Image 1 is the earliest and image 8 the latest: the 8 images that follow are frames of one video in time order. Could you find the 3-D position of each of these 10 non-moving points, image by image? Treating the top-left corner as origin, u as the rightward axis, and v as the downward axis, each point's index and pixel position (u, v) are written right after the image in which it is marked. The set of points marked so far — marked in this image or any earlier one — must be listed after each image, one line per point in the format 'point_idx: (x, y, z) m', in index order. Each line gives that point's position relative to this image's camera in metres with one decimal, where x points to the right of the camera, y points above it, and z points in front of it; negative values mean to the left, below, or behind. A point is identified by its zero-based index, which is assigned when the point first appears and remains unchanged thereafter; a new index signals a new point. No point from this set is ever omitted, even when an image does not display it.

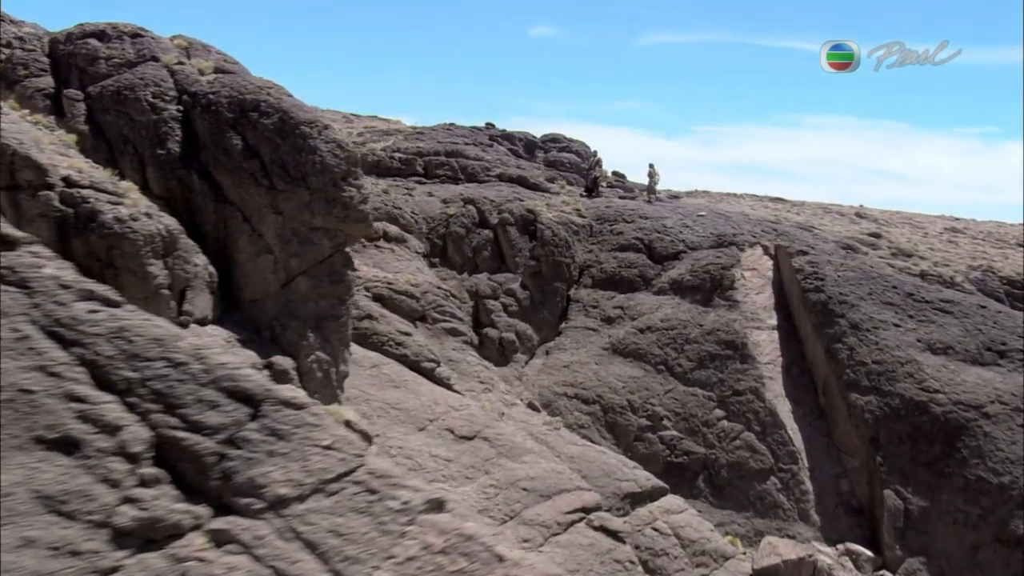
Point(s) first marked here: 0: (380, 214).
0: (-1.9, +1.1, +16.9) m
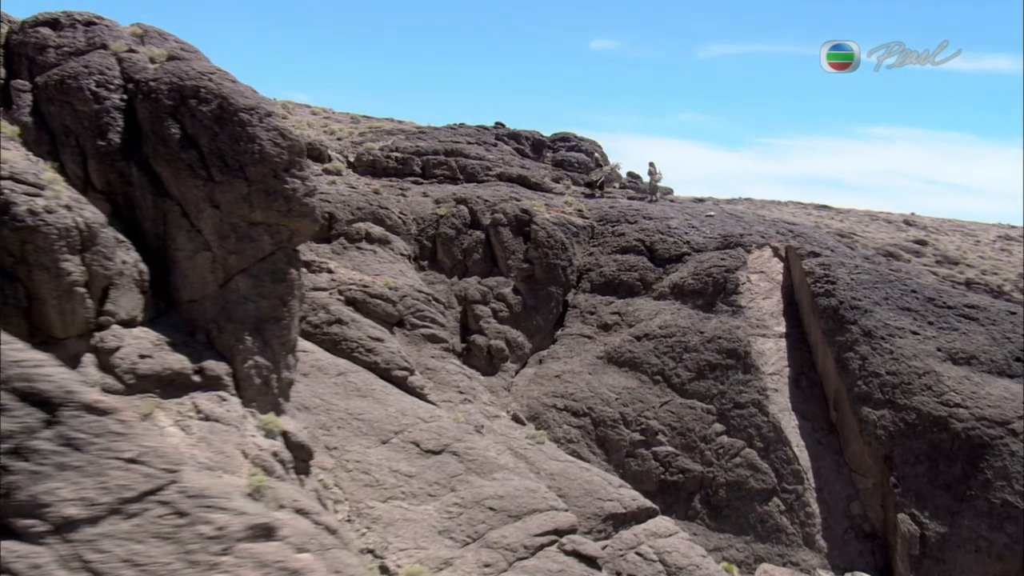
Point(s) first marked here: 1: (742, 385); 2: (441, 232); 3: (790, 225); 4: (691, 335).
0: (-2.0, +1.0, +16.0) m
1: (+2.8, -1.2, +14.4) m
2: (-1.0, +0.8, +16.4) m
3: (+4.1, +0.9, +17.6) m
4: (+2.3, -0.6, +14.9) m
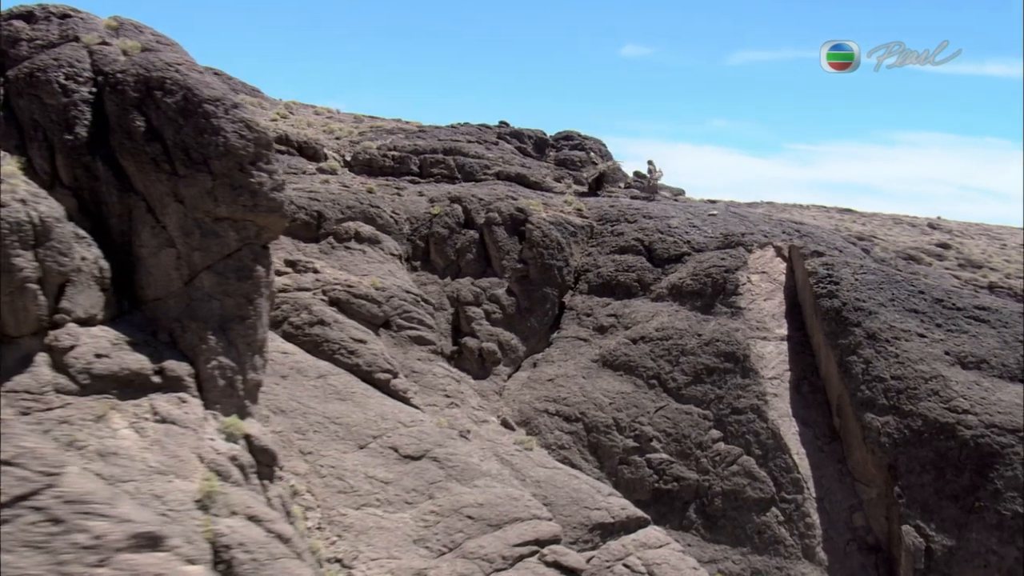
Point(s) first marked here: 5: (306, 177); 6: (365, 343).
0: (-2.1, +1.0, +15.6) m
1: (+2.7, -1.2, +13.8) m
2: (-1.1, +0.8, +16.0) m
3: (+4.1, +0.9, +17.0) m
4: (+2.1, -0.6, +14.4) m
5: (-2.8, +1.6, +16.5) m
6: (-1.7, -0.6, +13.6) m
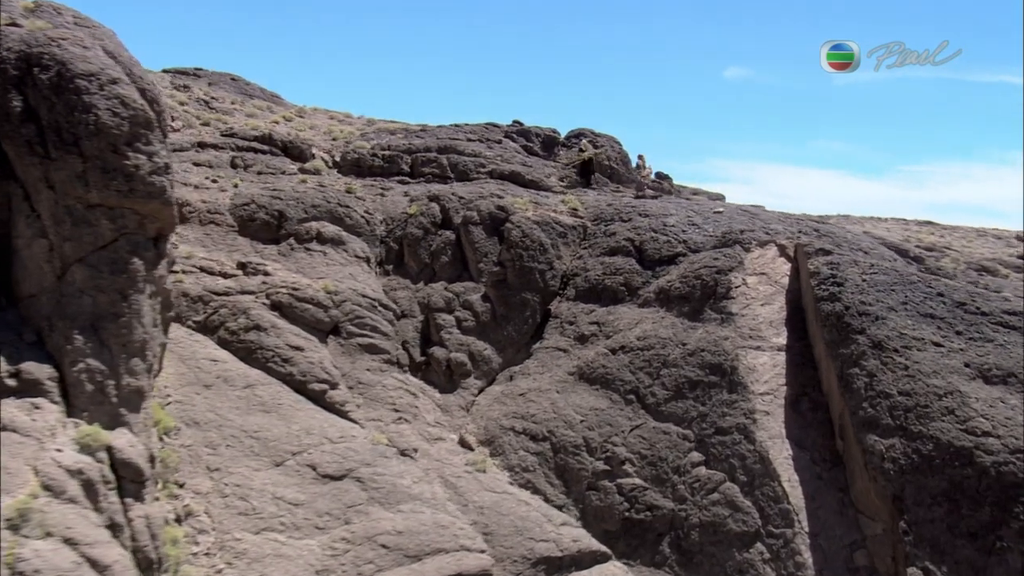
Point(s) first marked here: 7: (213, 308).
0: (-2.4, +0.9, +14.4) m
1: (+2.2, -1.2, +12.1) m
2: (-1.3, +0.7, +14.7) m
3: (+3.9, +0.8, +15.1) m
4: (+1.7, -0.6, +12.7) m
5: (-2.9, +1.5, +15.4) m
6: (-2.2, -0.7, +12.4) m
7: (-3.2, -0.2, +12.6) m
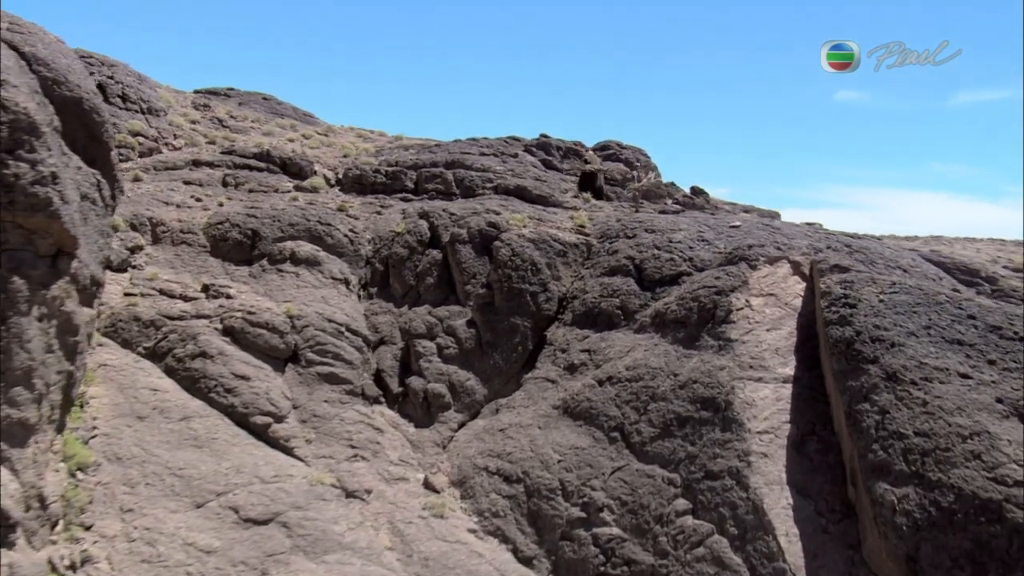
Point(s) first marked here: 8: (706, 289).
0: (-2.4, +0.6, +13.3) m
1: (+1.9, -1.4, +10.5) m
2: (-1.4, +0.4, +13.5) m
3: (+3.9, +0.5, +13.4) m
4: (+1.4, -0.9, +11.2) m
5: (-2.9, +1.2, +14.5) m
6: (-2.5, -0.9, +11.3) m
7: (-3.5, -0.4, +11.7) m
8: (+1.9, 0.0, +11.7) m
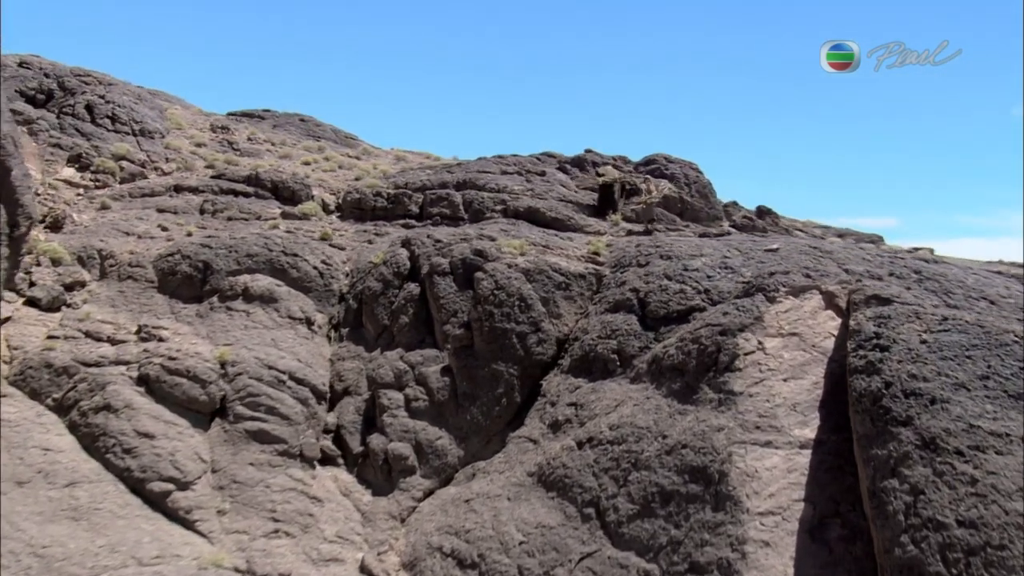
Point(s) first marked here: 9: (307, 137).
0: (-2.5, +0.2, +11.6) m
1: (+1.4, -1.7, +8.1) m
2: (-1.4, 0.0, +11.6) m
3: (+3.8, +0.2, +10.8) m
4: (+1.0, -1.2, +8.9) m
5: (-2.8, +0.7, +12.8) m
6: (-2.8, -1.2, +9.5) m
7: (-3.8, -0.8, +10.1) m
8: (+1.6, -0.3, +9.3) m
9: (-3.2, +2.3, +18.1) m
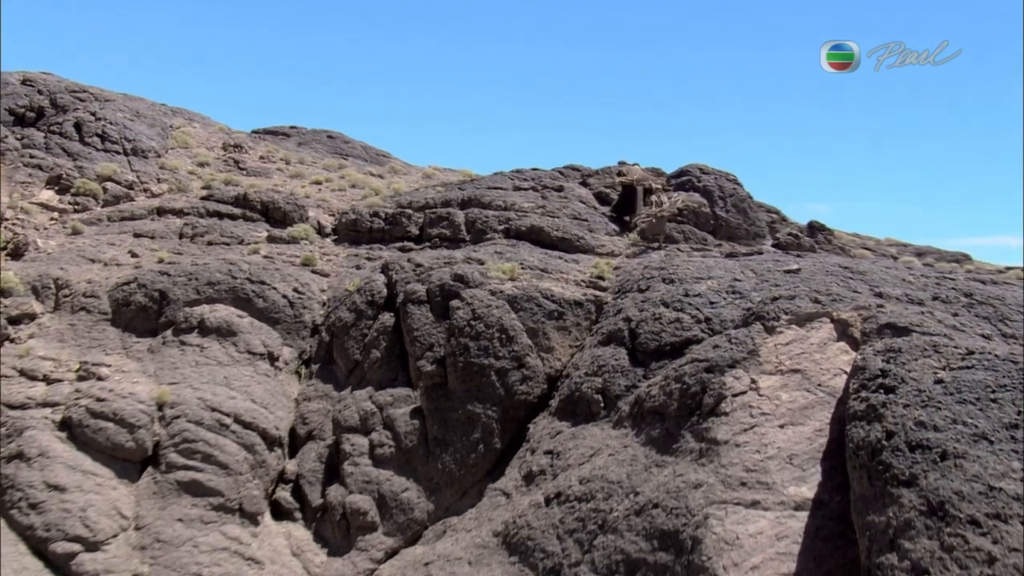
0: (-2.6, 0.0, +10.5) m
1: (+0.9, -1.9, +6.7) m
2: (-1.5, -0.3, +10.4) m
3: (+3.6, 0.0, +9.1) m
4: (+0.7, -1.3, +7.4) m
5: (-2.8, +0.4, +11.8) m
6: (-3.1, -1.5, +8.5) m
7: (-4.0, -1.1, +9.1) m
8: (+1.3, -0.5, +7.8) m
9: (-2.6, +1.9, +17.1) m
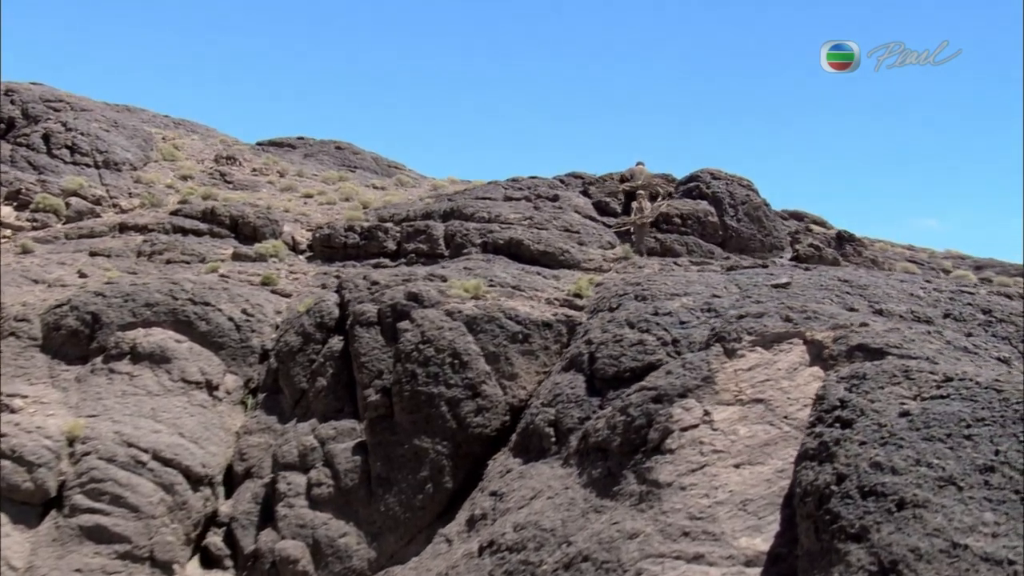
0: (-2.9, -0.2, +9.7) m
1: (+0.4, -1.9, +5.5) m
2: (-1.8, -0.4, +9.5) m
3: (+3.2, -0.1, +7.8) m
4: (+0.2, -1.4, +6.3) m
5: (-2.9, +0.2, +10.9) m
6: (-3.5, -1.6, +7.6) m
7: (-4.3, -1.2, +8.3) m
8: (+0.8, -0.6, +6.7) m
9: (-2.4, +1.6, +16.2) m
